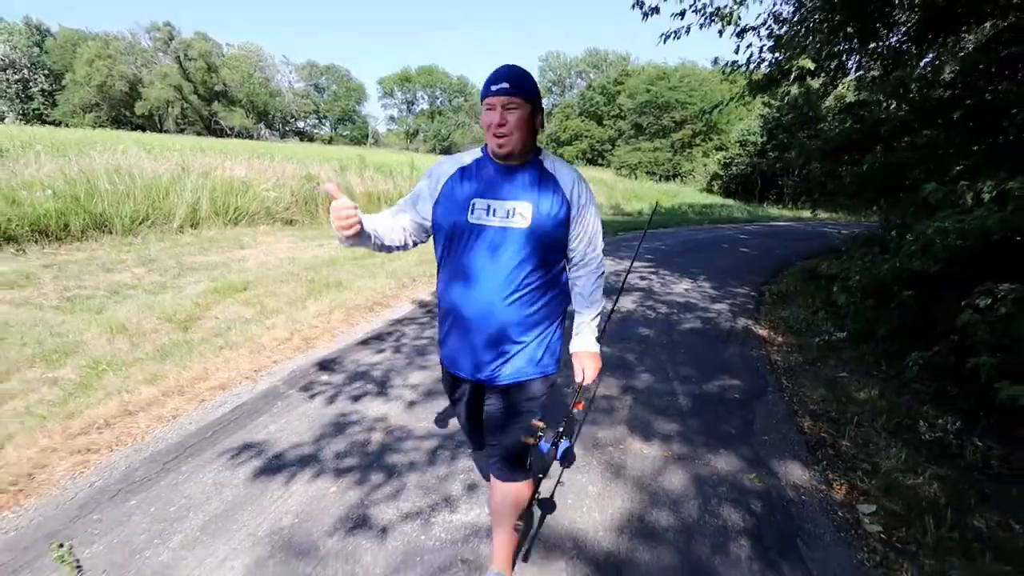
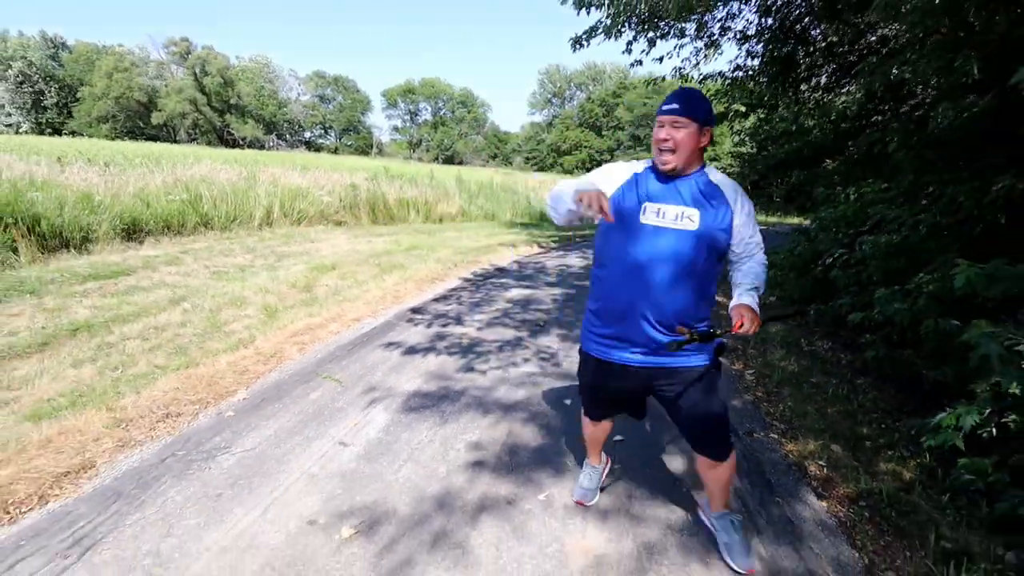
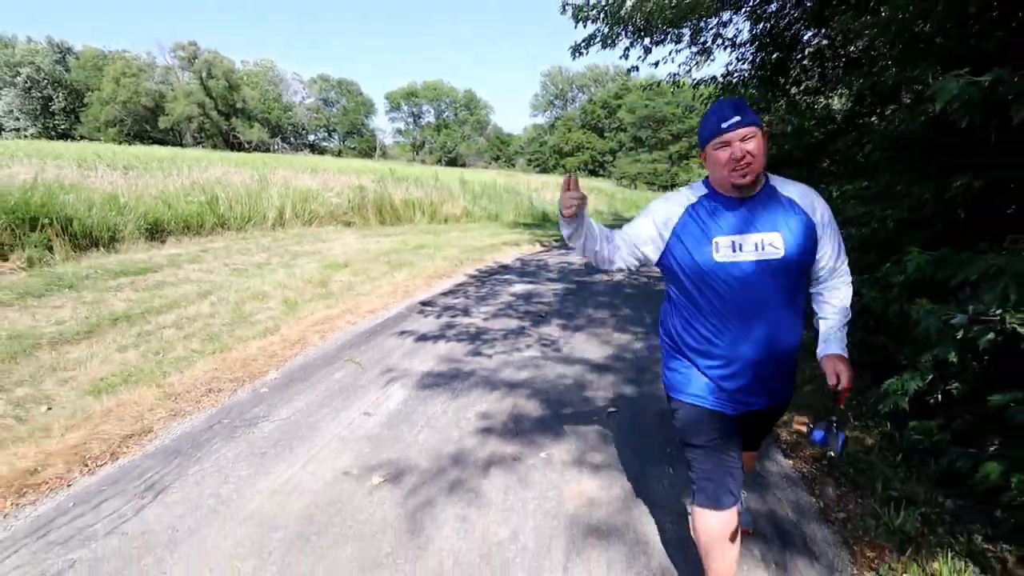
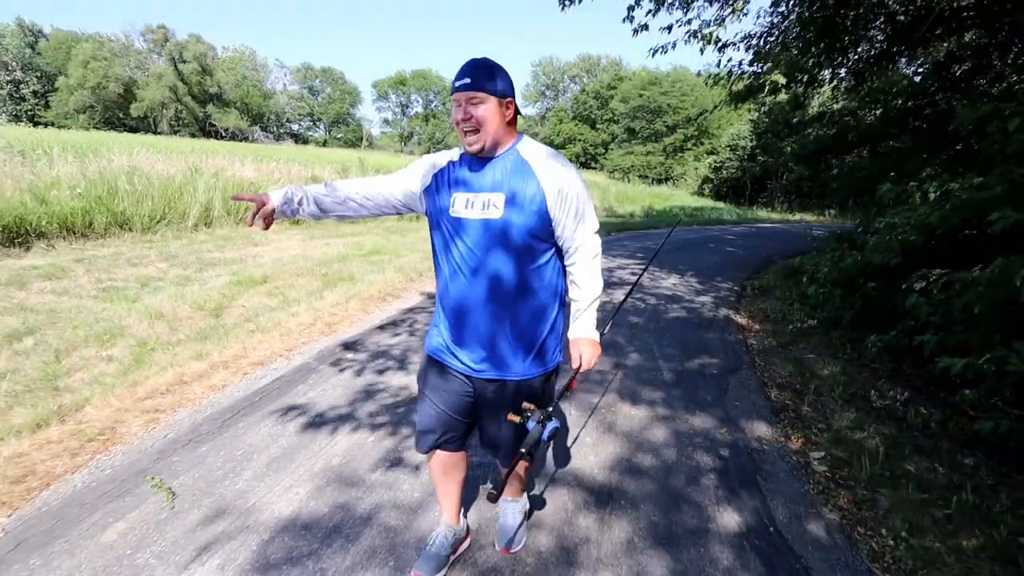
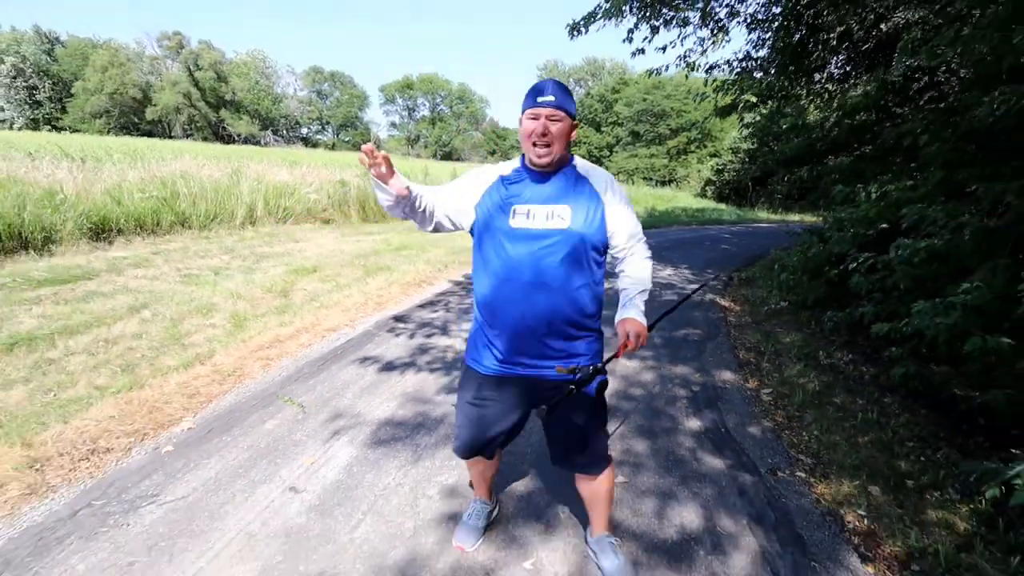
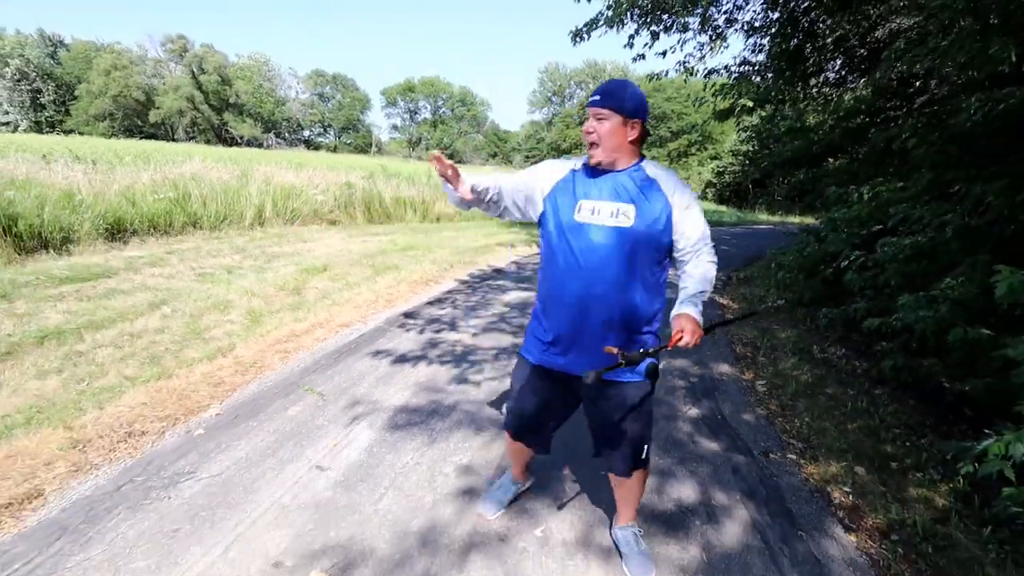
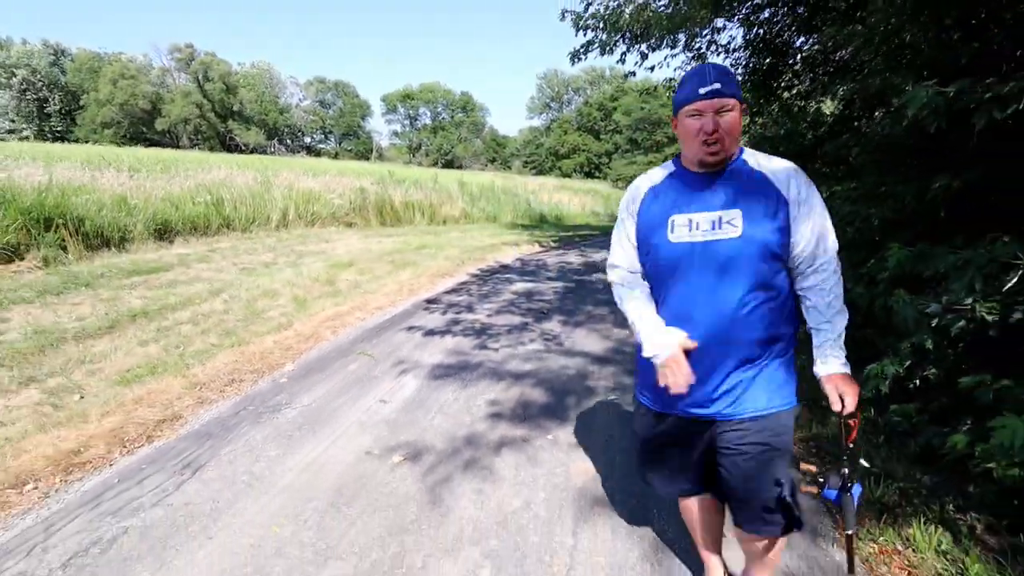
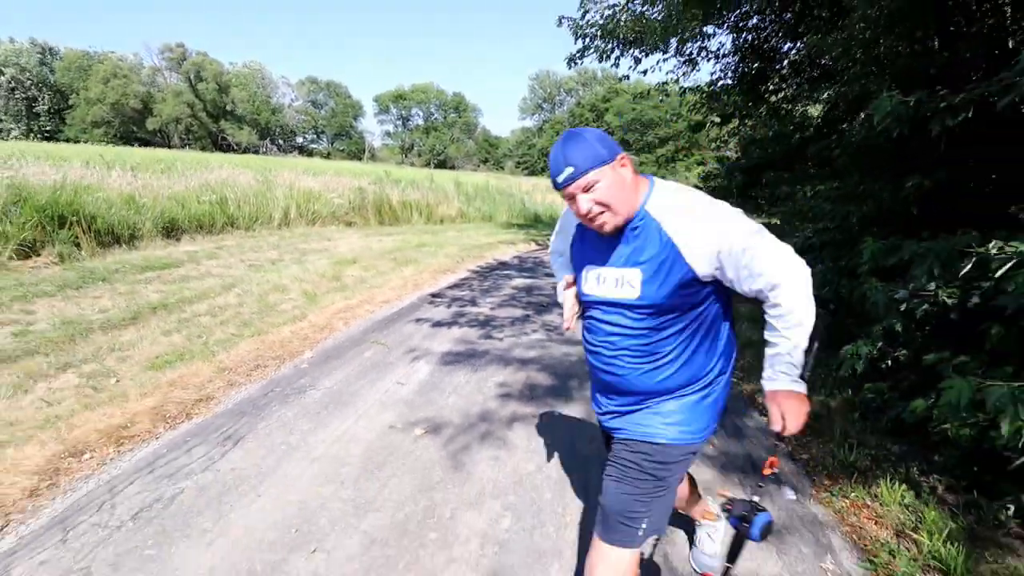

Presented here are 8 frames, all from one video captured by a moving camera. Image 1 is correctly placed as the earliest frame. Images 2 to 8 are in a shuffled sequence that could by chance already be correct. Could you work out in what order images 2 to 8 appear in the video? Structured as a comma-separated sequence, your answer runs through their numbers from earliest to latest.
4, 5, 6, 2, 3, 7, 8
